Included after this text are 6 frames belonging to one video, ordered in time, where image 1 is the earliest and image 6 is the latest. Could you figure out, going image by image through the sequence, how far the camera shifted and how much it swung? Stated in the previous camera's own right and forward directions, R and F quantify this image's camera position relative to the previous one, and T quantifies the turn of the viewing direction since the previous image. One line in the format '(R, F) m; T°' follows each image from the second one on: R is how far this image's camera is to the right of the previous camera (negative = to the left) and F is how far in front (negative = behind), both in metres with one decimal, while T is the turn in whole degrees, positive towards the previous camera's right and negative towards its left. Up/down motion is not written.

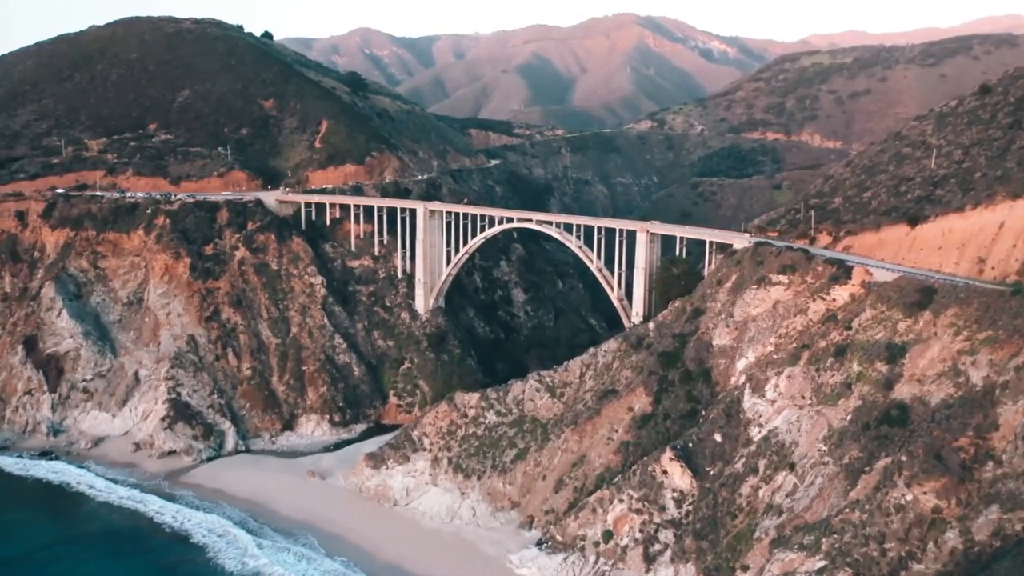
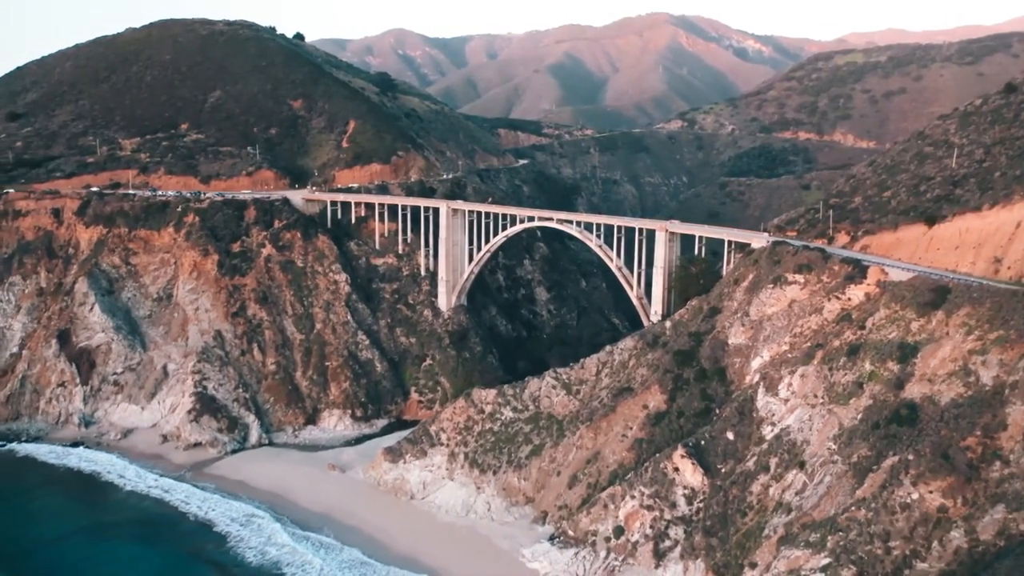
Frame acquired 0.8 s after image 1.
(+0.7, -0.4) m; -2°
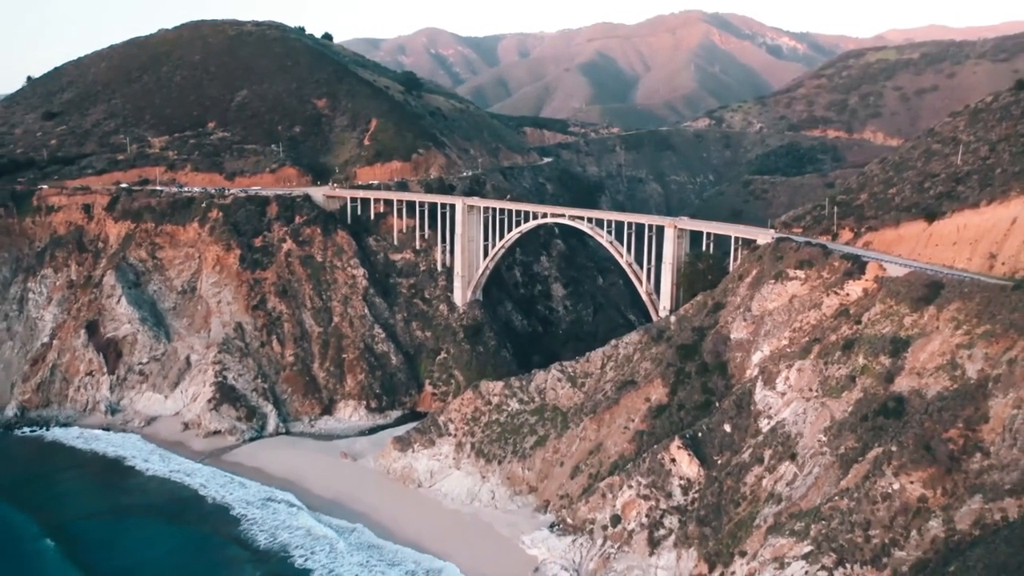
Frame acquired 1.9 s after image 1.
(+1.3, -0.8) m; -2°
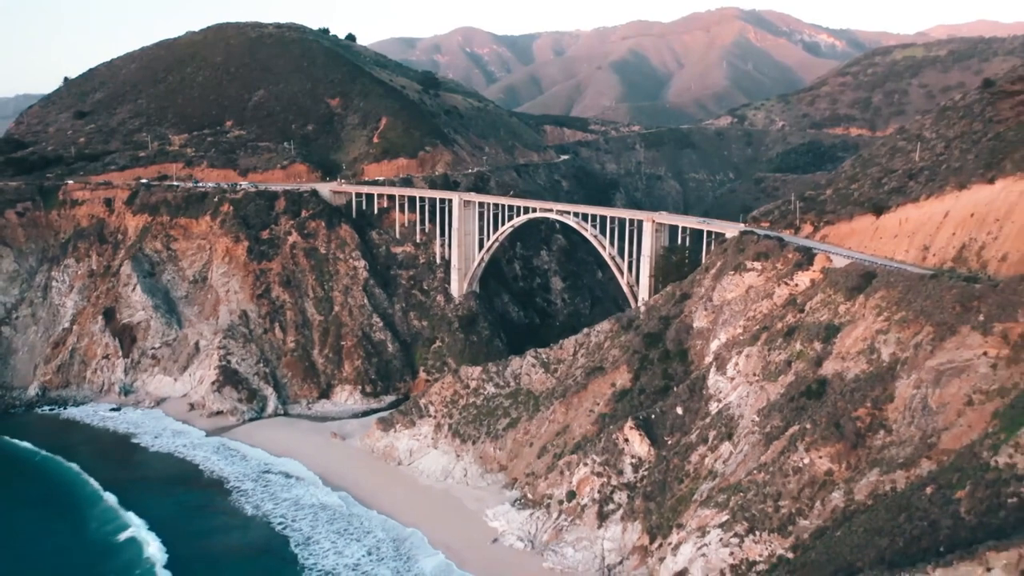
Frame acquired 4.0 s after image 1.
(+3.2, -2.0) m; -3°
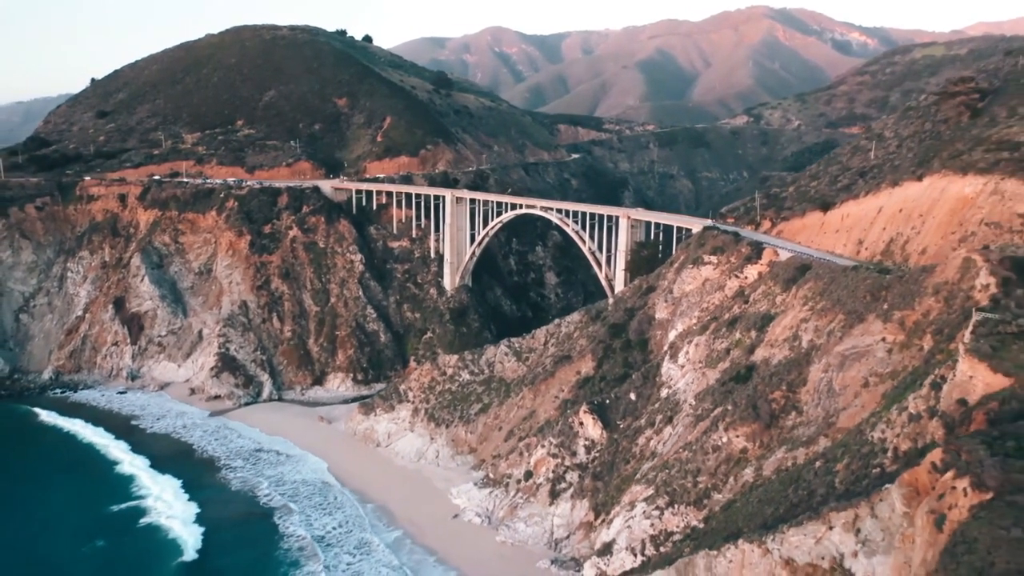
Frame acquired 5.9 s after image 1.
(+3.1, -2.0) m; -2°
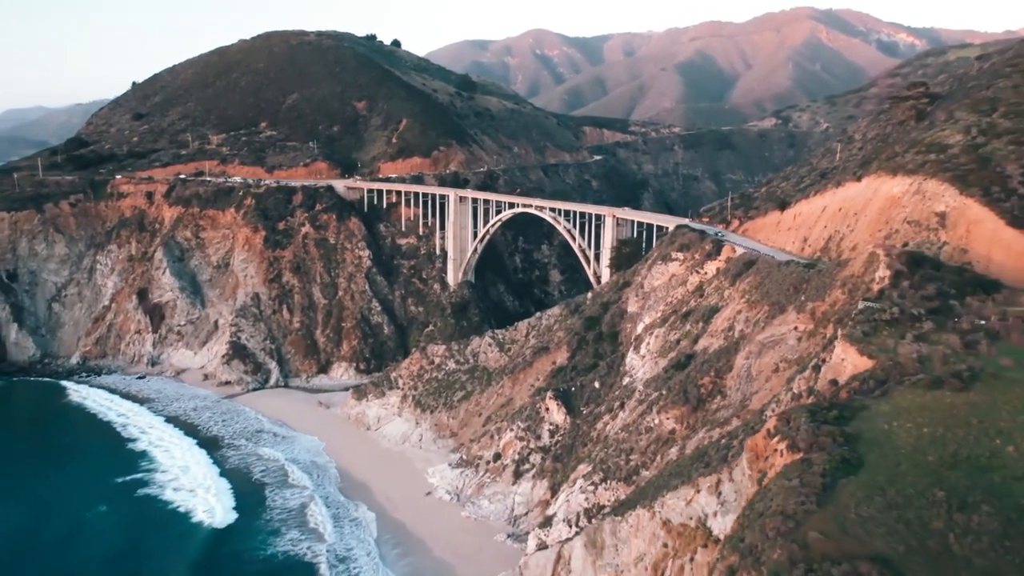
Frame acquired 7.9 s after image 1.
(+3.5, -2.2) m; -3°
